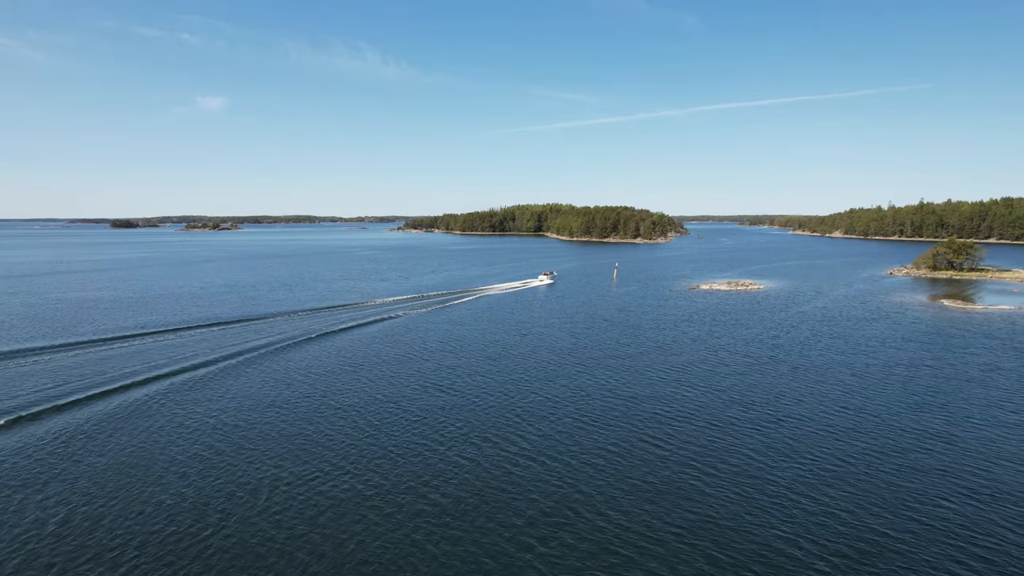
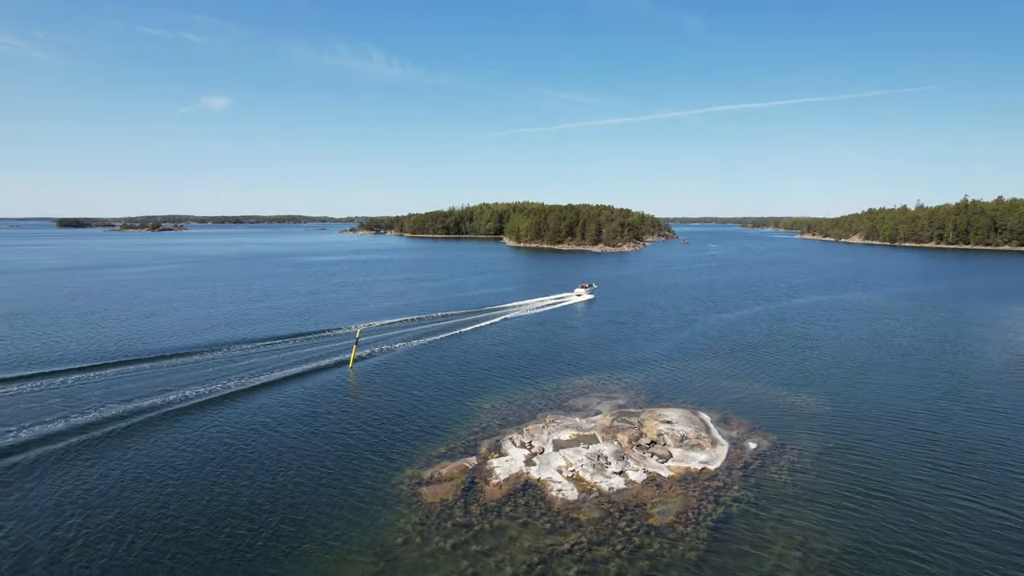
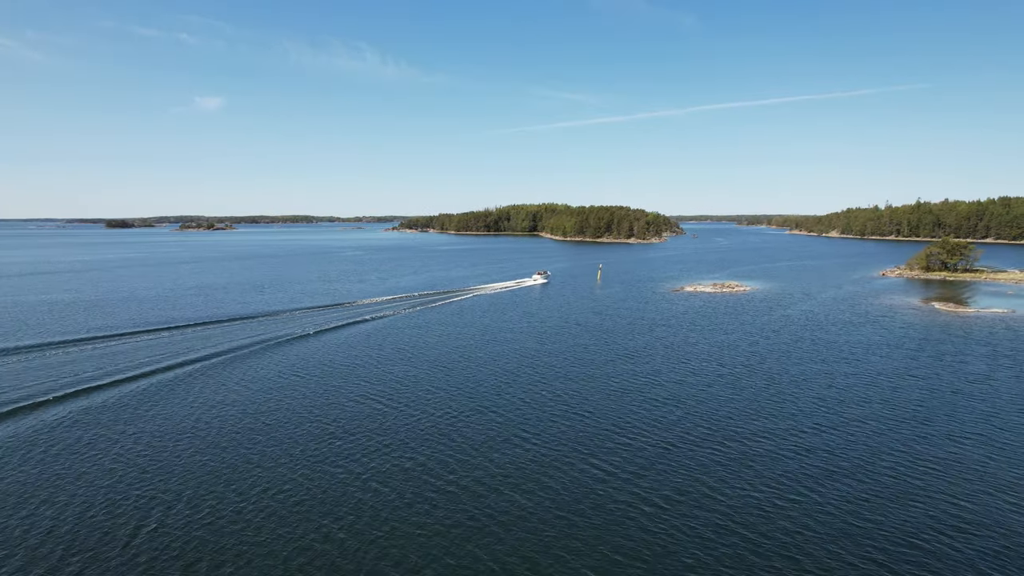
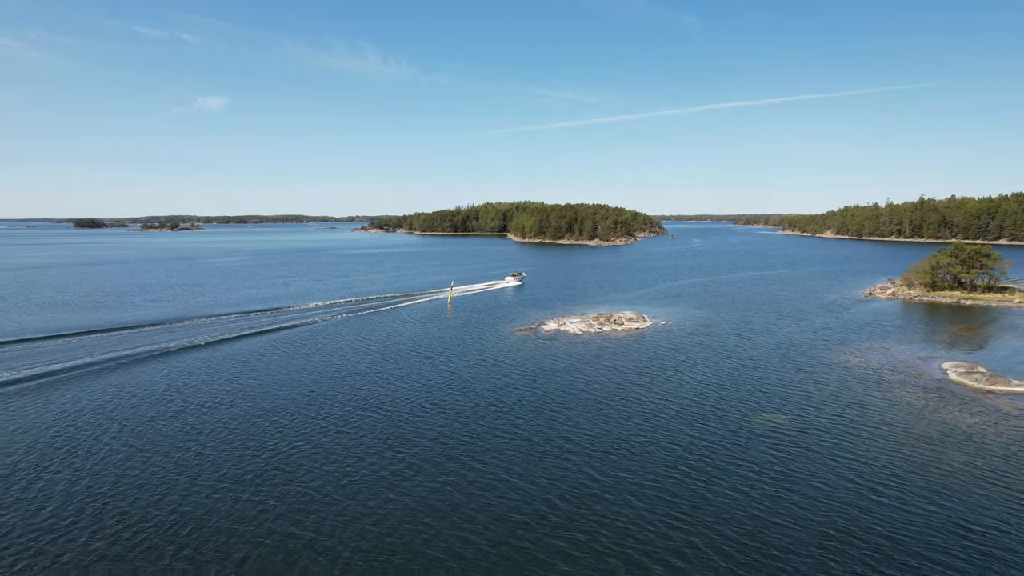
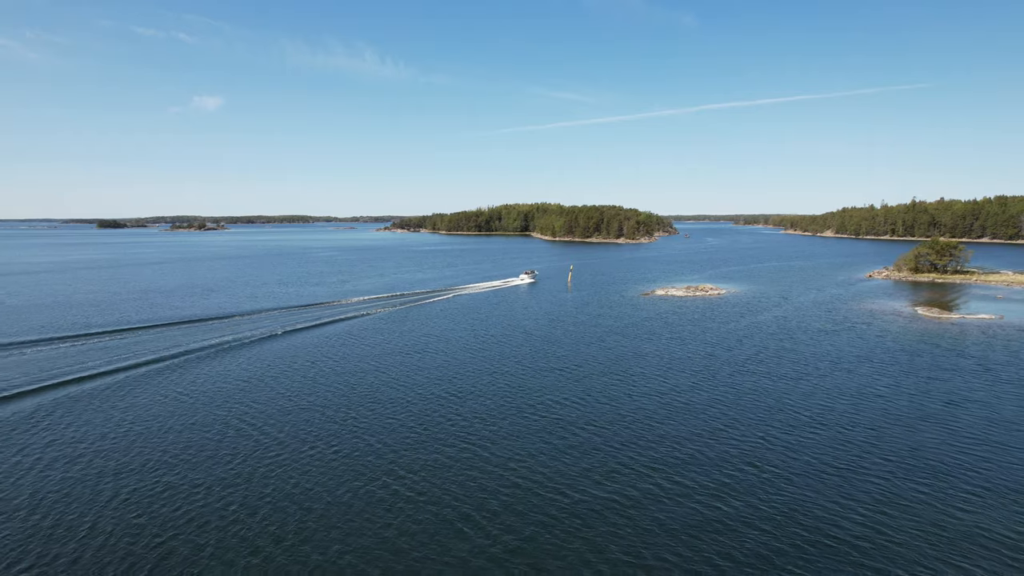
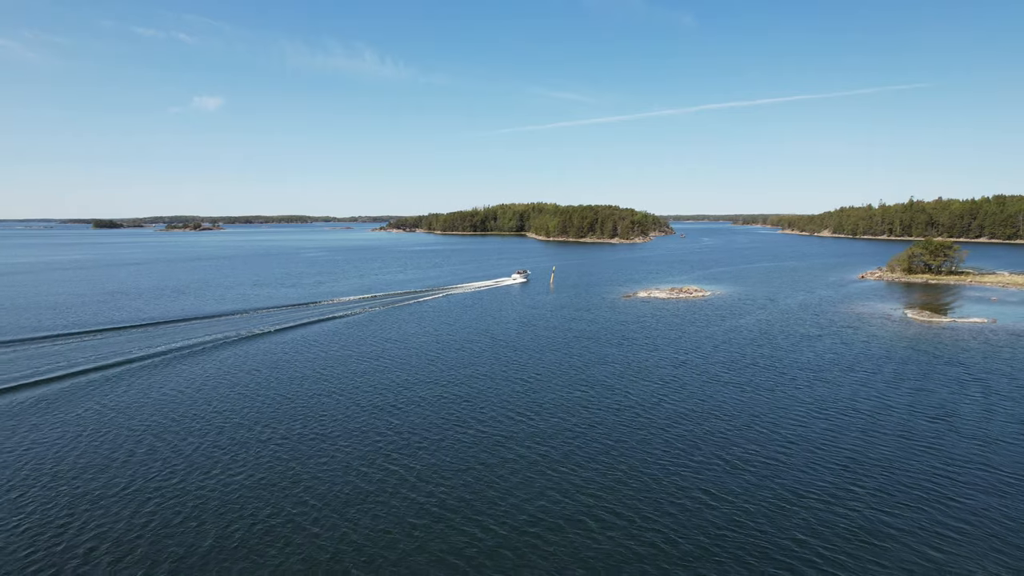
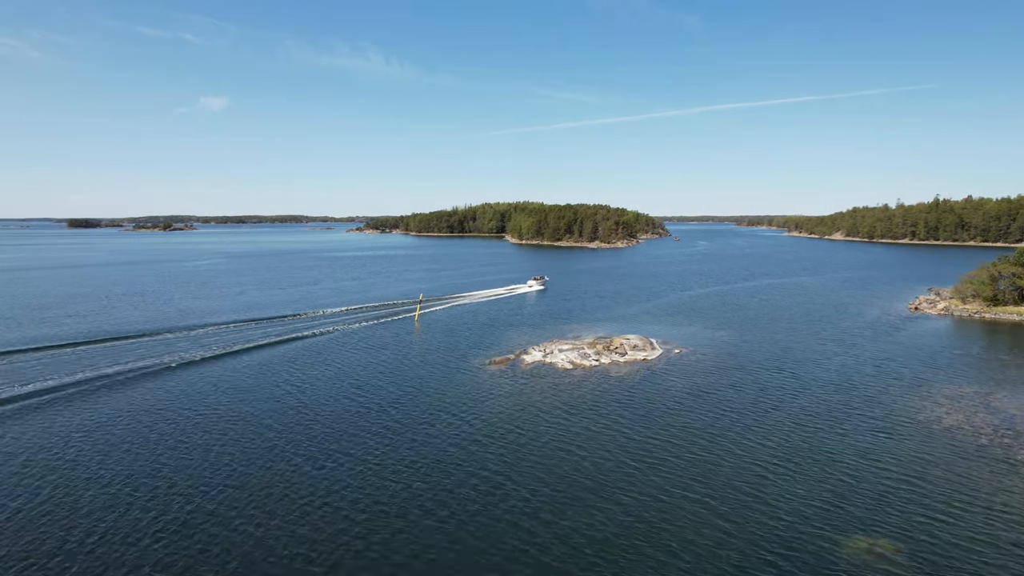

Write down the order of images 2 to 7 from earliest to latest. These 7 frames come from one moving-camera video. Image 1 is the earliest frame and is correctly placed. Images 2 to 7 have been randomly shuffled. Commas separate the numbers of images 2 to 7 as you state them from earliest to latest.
3, 5, 6, 4, 7, 2
